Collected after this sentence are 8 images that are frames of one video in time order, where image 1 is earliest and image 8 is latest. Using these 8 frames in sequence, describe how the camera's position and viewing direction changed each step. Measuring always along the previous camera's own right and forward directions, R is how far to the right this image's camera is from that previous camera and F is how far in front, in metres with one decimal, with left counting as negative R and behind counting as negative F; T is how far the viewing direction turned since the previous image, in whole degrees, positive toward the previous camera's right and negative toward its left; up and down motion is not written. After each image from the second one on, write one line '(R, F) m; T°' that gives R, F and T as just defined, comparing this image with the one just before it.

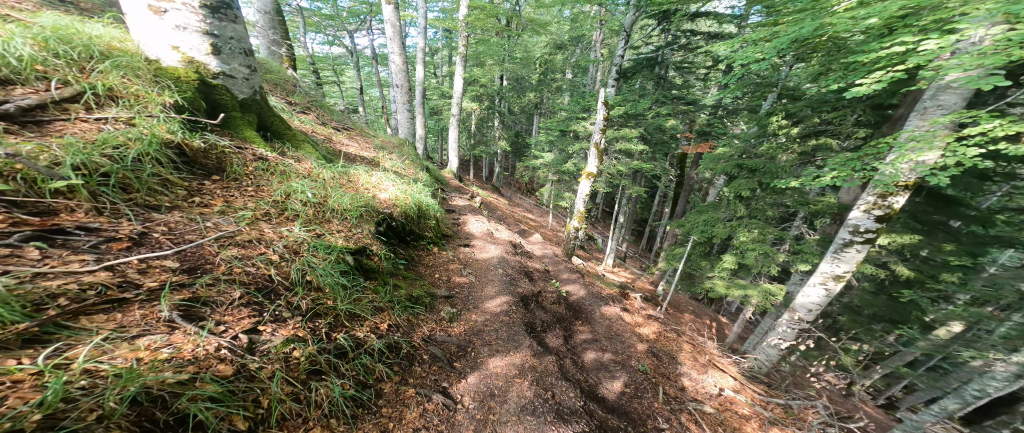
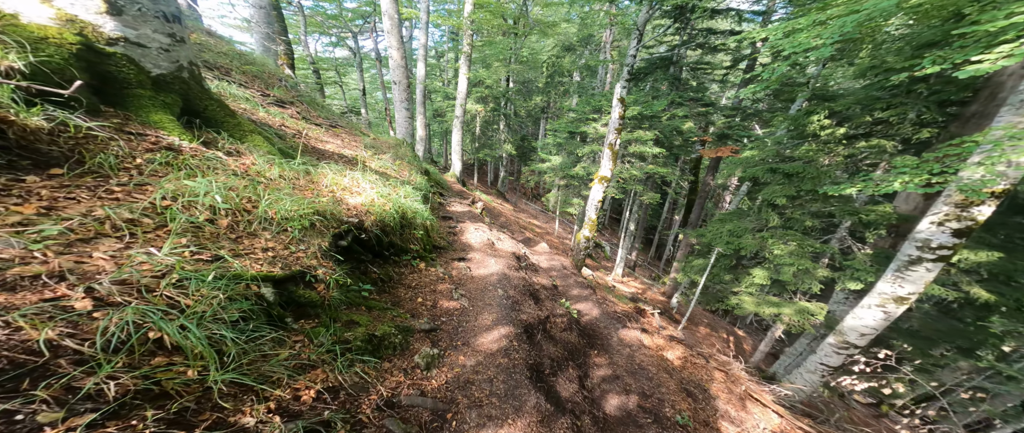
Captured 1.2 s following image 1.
(+0.1, +0.9) m; -1°
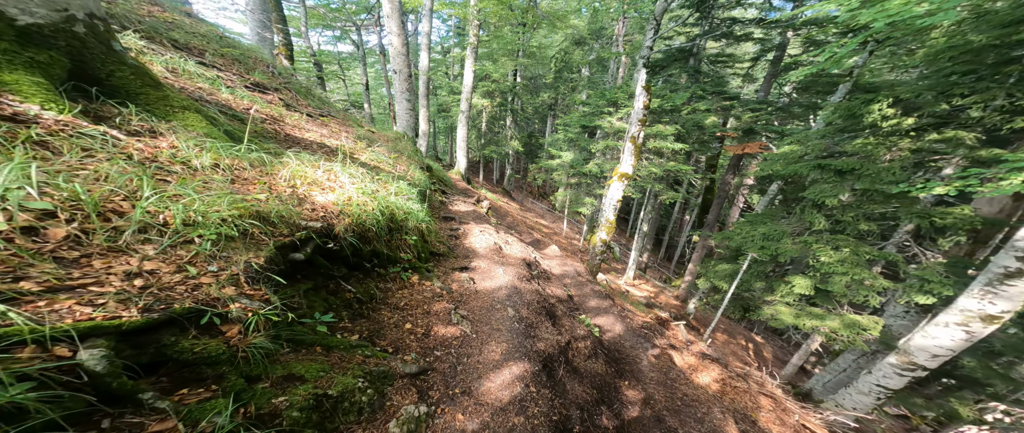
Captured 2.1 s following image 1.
(-0.1, +0.8) m; -1°
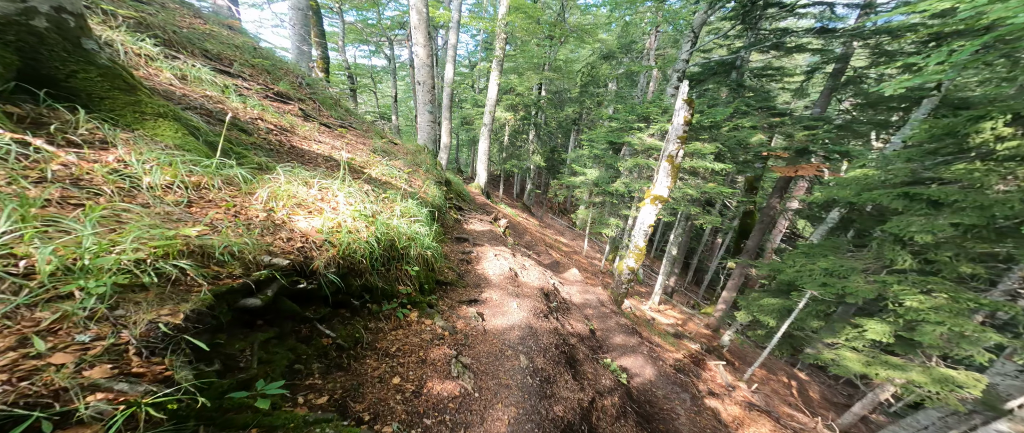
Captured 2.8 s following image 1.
(+0.1, +0.5) m; -5°
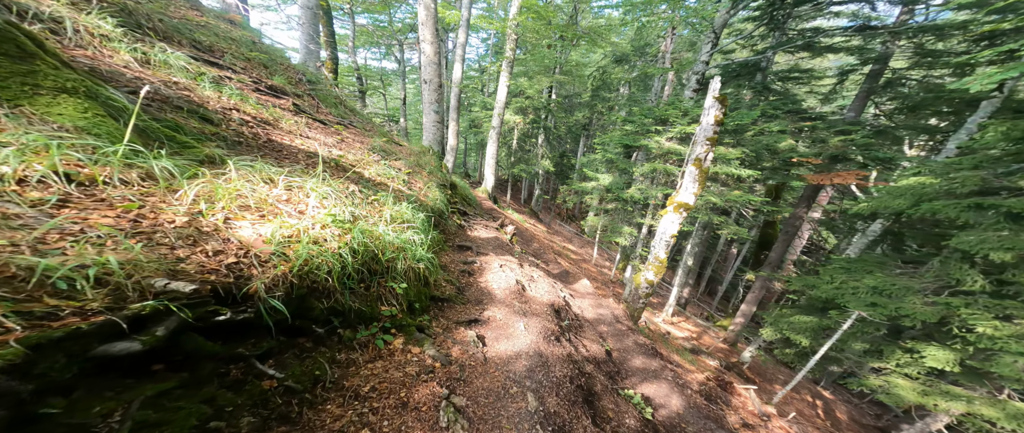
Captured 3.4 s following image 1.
(0.0, +0.6) m; -2°
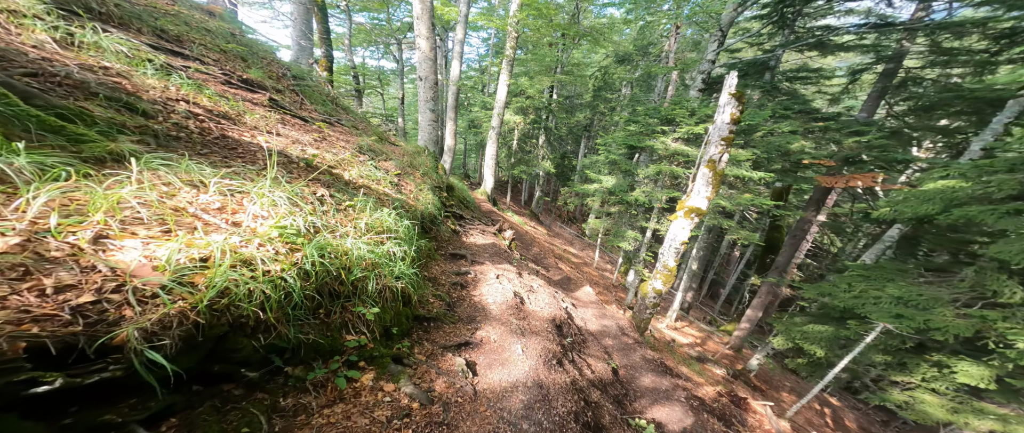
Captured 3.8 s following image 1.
(+0.1, +0.5) m; 0°
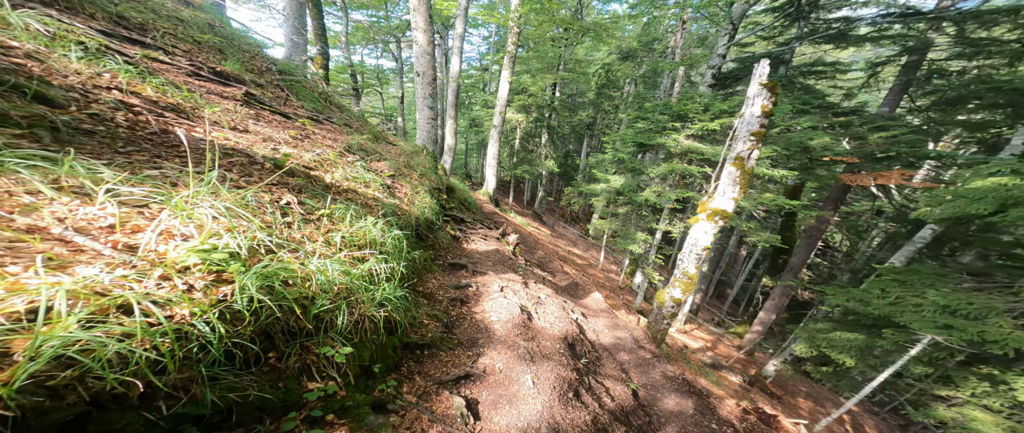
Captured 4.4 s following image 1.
(0.0, +0.5) m; 0°
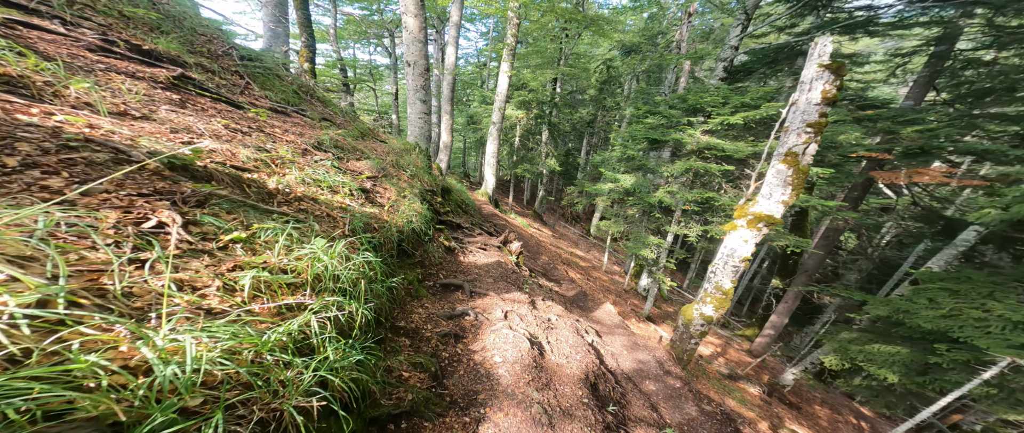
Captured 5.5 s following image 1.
(-0.1, +0.9) m; 0°
